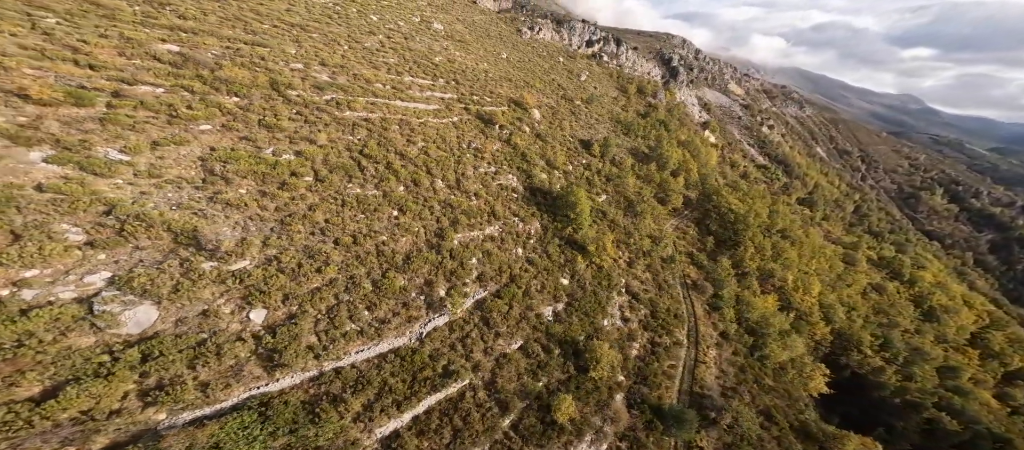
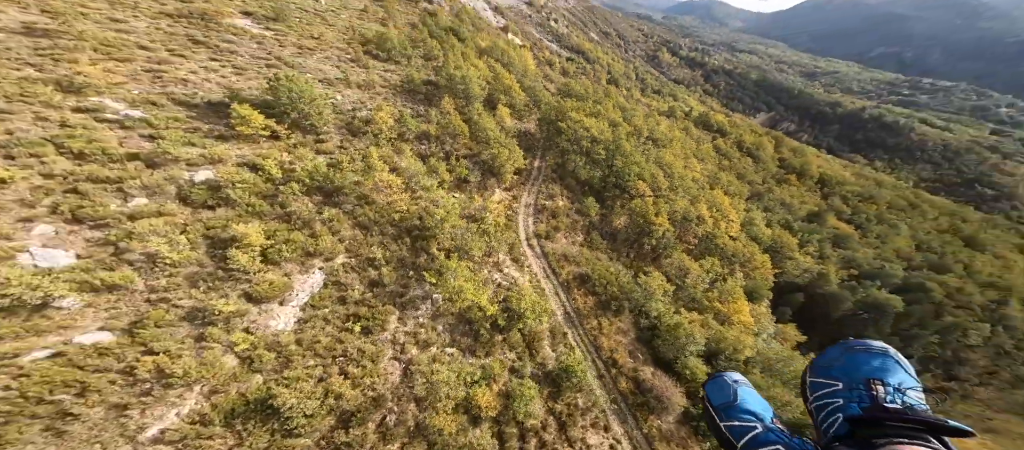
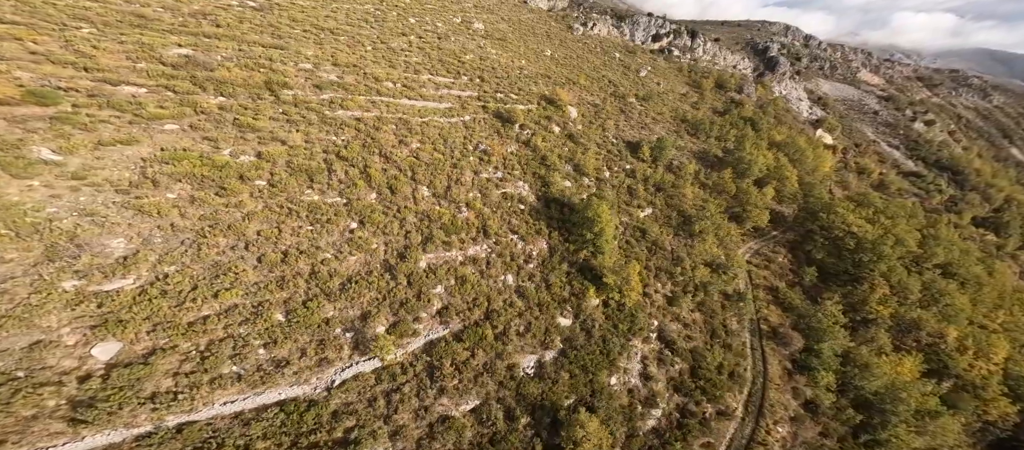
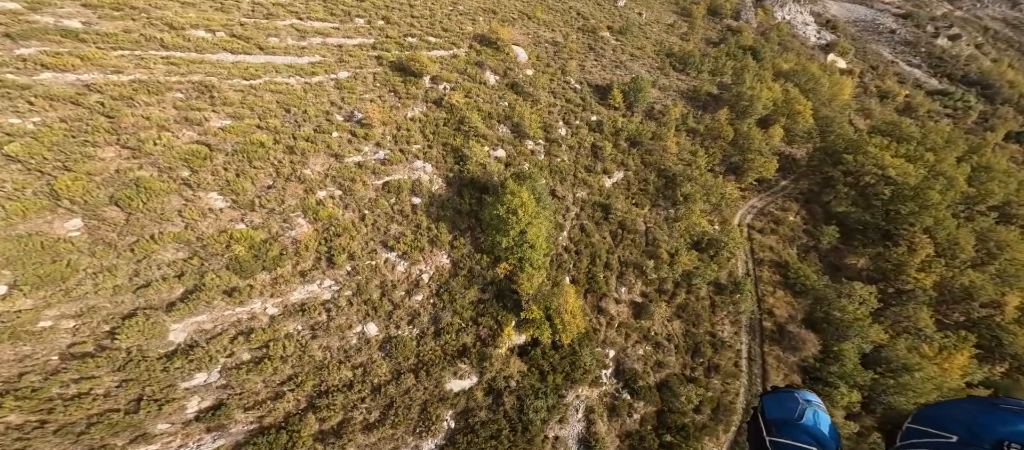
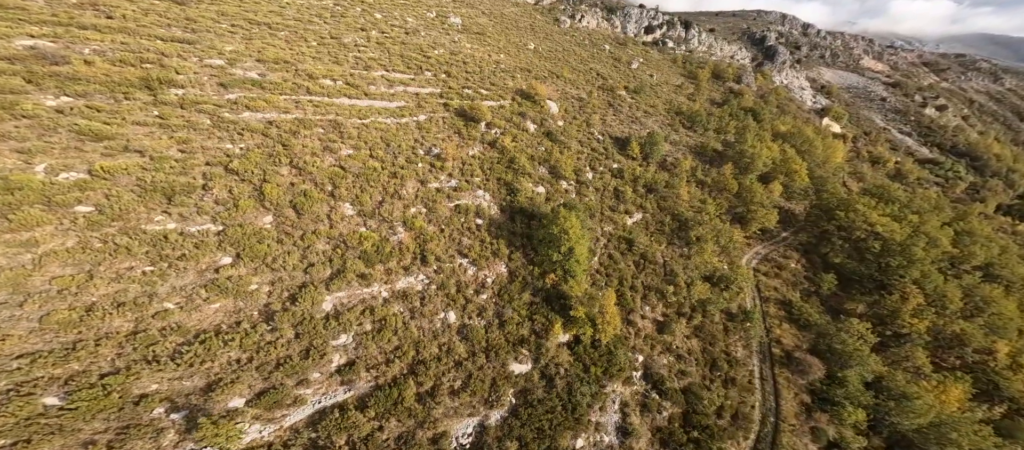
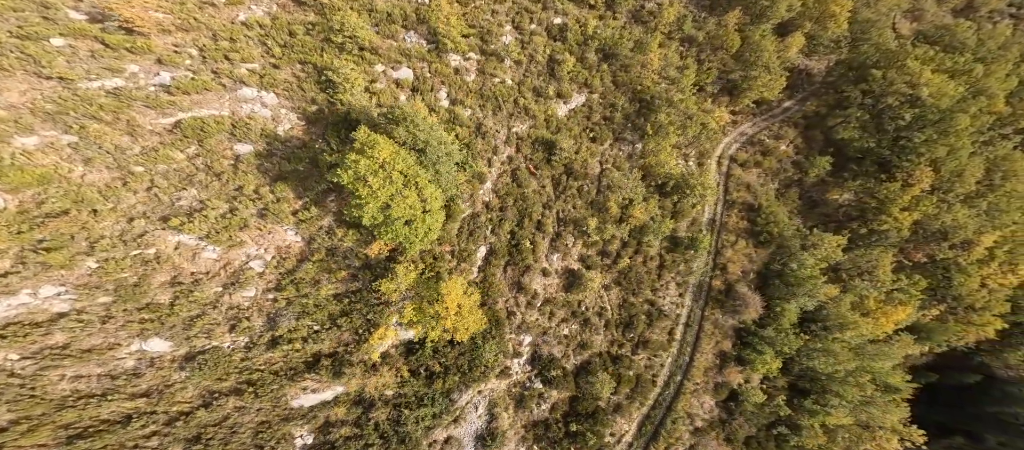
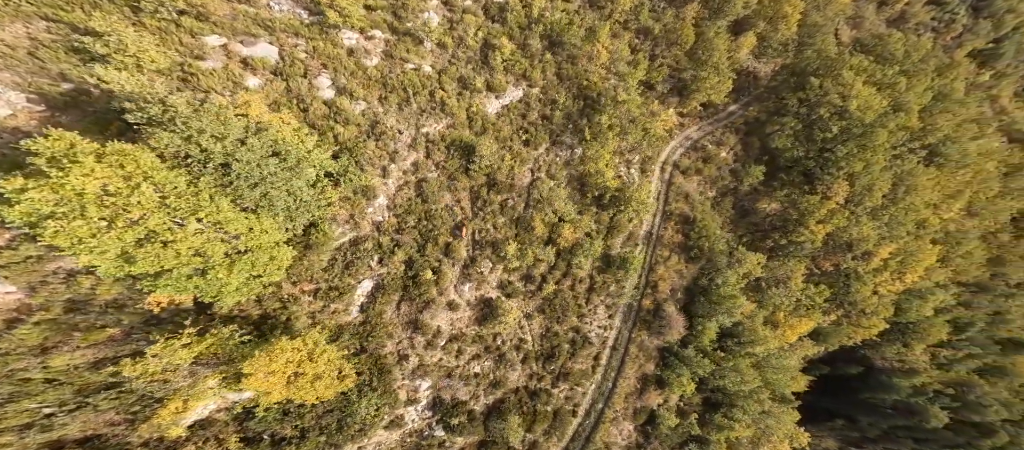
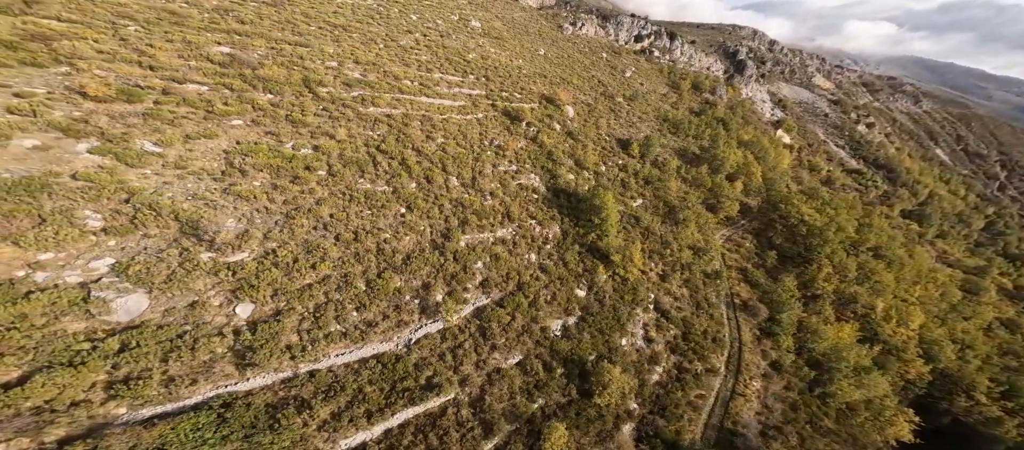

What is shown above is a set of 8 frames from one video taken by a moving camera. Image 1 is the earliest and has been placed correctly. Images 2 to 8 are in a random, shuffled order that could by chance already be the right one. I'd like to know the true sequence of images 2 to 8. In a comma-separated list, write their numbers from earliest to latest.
8, 3, 5, 4, 6, 7, 2
